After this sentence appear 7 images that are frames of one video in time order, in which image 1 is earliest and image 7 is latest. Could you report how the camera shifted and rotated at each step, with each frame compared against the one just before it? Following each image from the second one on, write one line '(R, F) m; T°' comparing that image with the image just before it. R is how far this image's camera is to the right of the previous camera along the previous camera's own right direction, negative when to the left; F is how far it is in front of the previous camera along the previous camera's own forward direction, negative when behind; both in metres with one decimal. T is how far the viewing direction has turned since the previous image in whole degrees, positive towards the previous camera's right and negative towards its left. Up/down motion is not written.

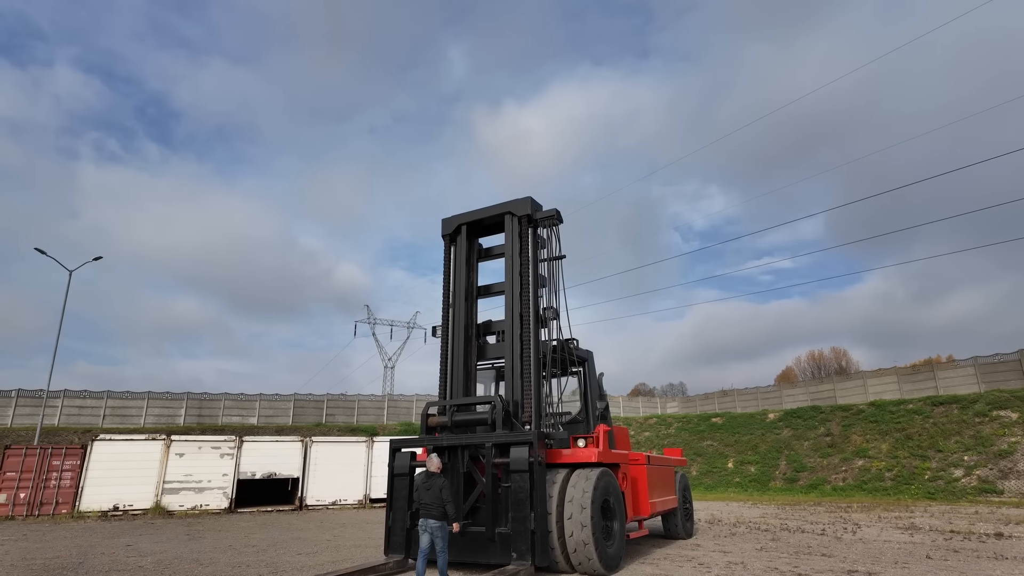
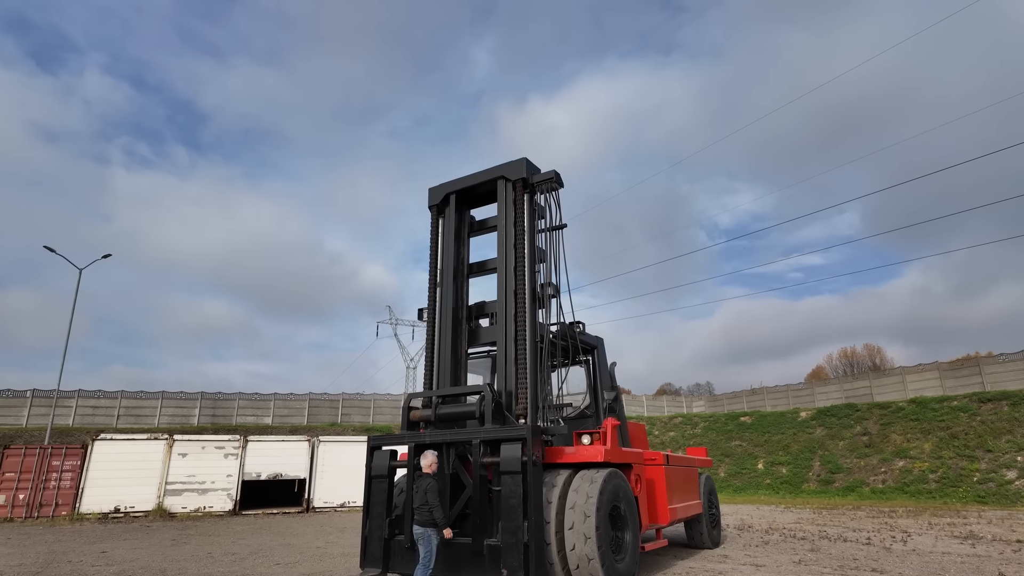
(+0.4, +1.1) m; -2°
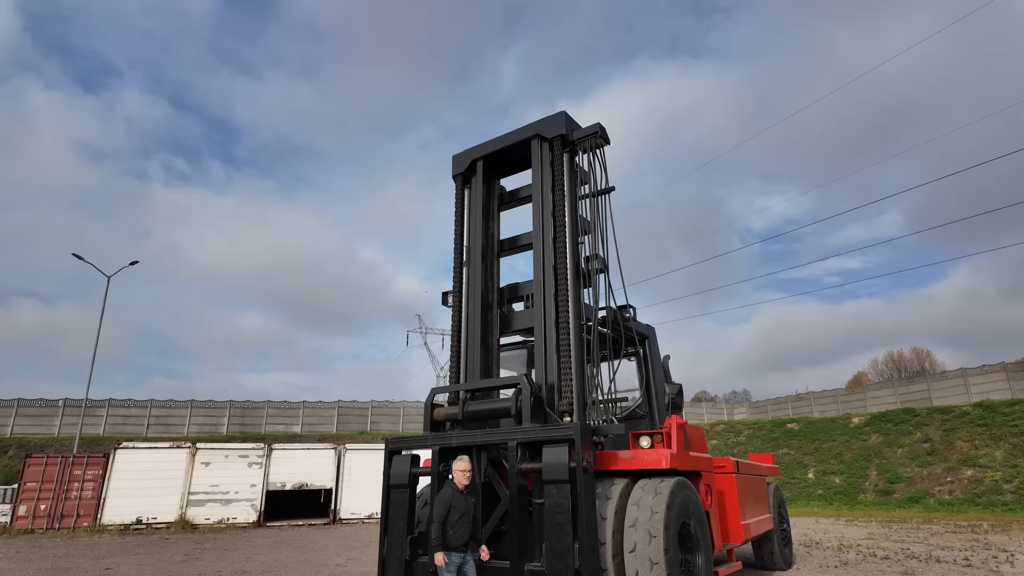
(-0.1, +1.1) m; -3°
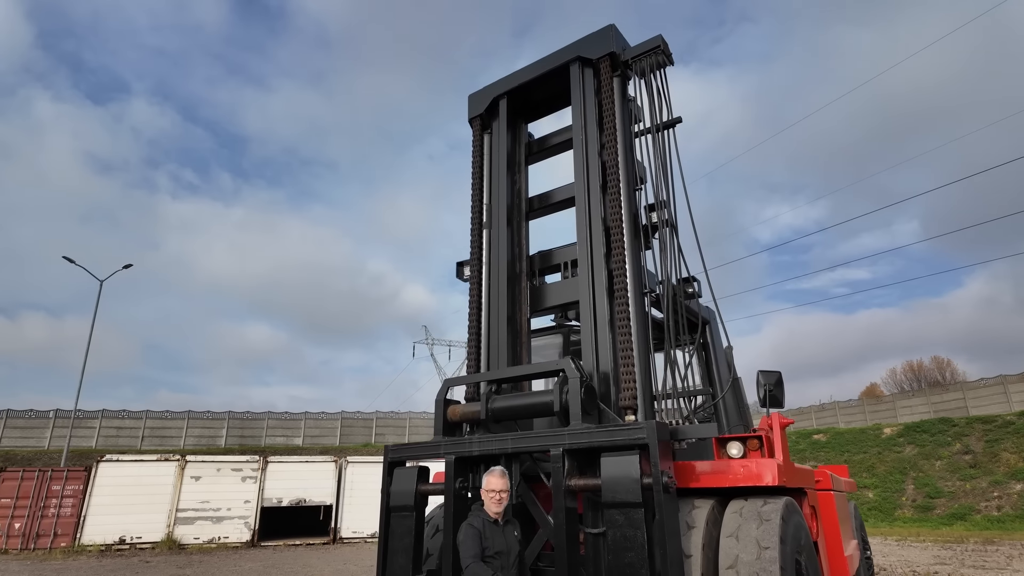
(-0.2, +1.4) m; -1°
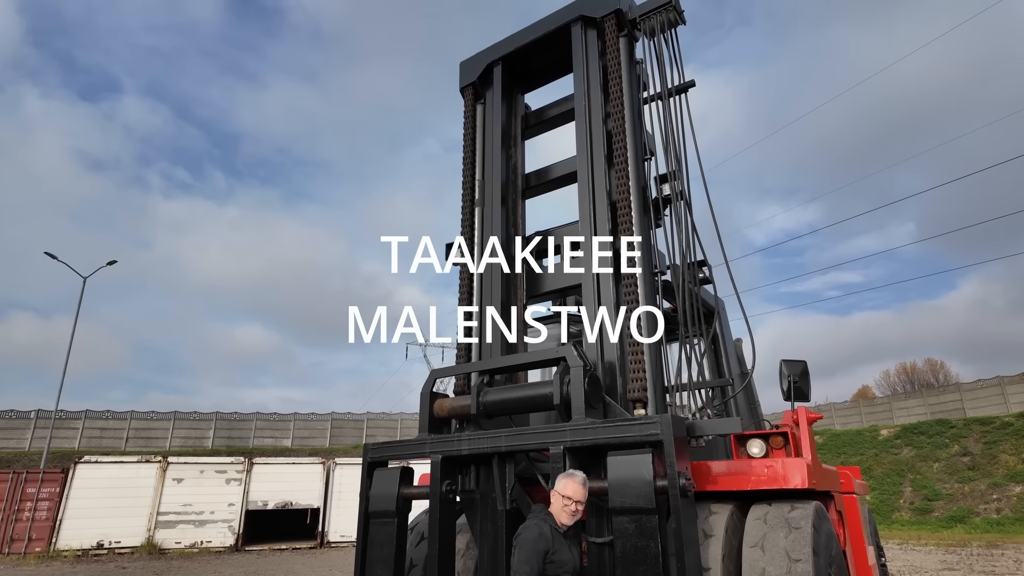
(0.0, +0.5) m; +1°
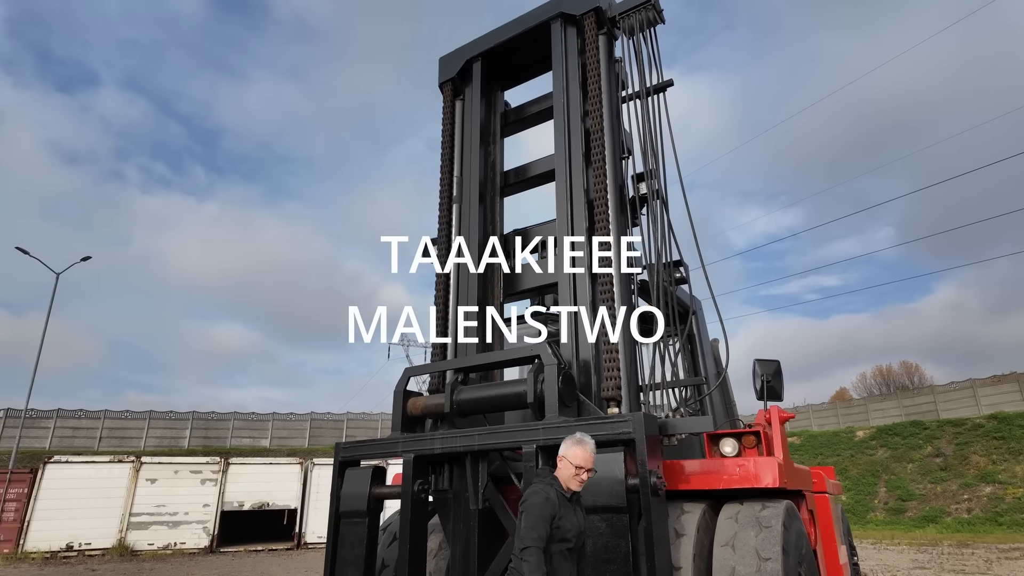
(+0.1, 0.0) m; +2°
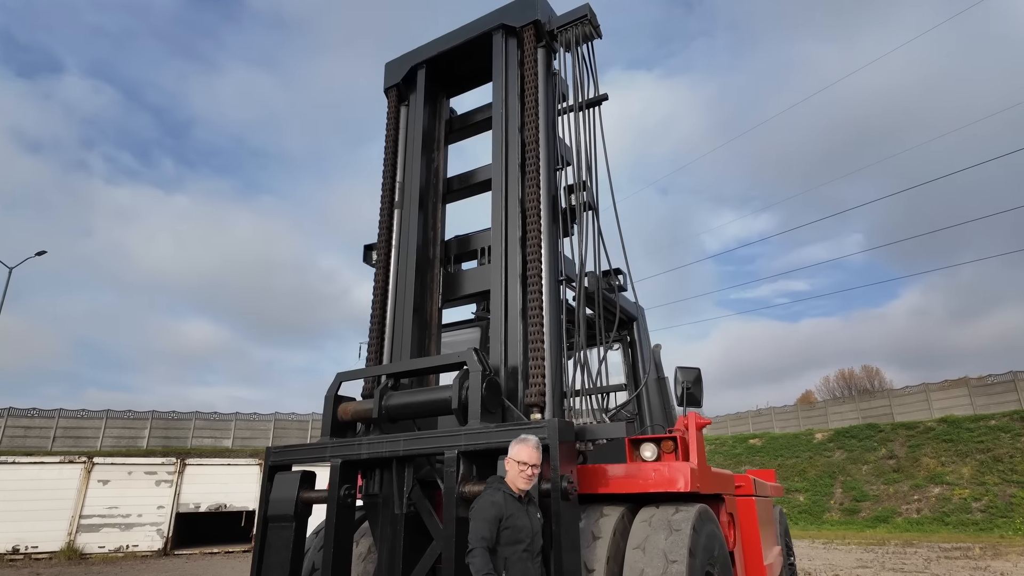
(+0.3, -0.1) m; +2°
